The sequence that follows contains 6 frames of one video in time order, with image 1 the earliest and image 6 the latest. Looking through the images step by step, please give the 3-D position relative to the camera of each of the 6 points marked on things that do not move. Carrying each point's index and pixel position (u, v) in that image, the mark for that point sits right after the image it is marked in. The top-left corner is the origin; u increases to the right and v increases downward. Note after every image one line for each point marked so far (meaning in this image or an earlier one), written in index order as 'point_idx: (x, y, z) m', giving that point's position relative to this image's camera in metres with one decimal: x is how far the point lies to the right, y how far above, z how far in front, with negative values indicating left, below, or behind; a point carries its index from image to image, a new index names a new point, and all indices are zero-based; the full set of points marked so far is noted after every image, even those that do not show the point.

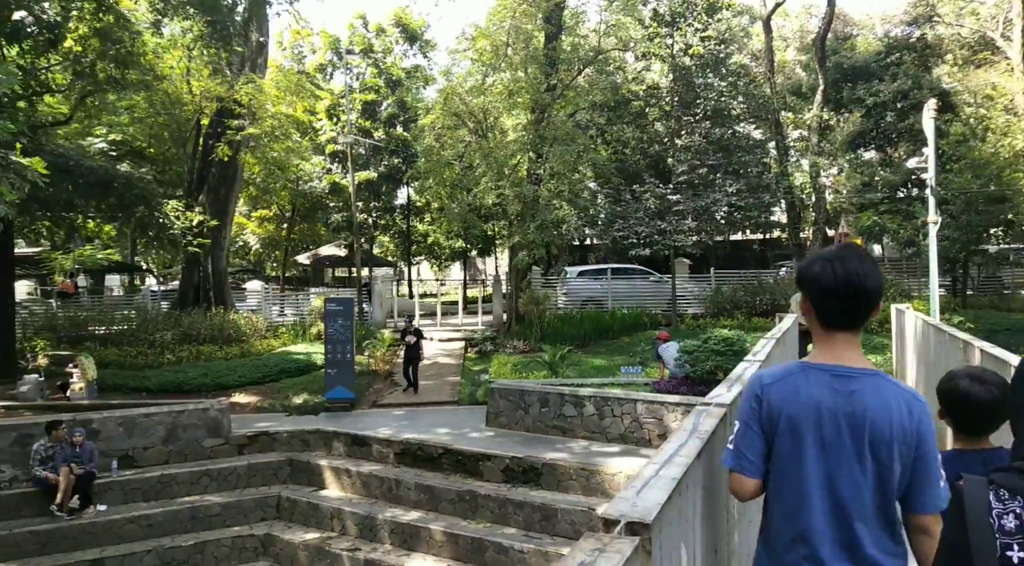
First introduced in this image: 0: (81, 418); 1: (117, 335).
0: (-5.6, -1.8, +9.8) m
1: (-8.8, -1.1, +16.8) m
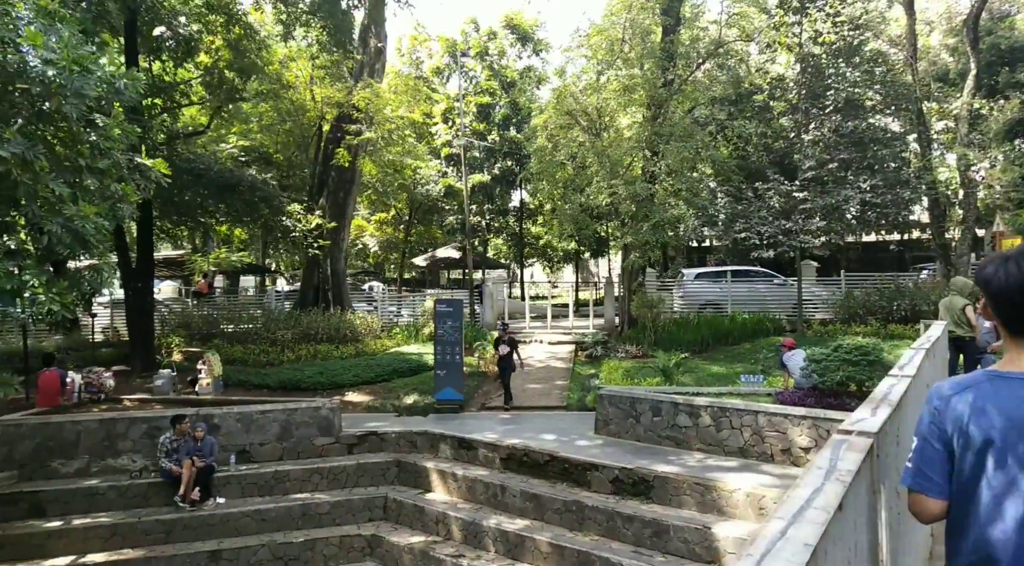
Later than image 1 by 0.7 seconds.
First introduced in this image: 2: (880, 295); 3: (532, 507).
0: (-4.2, -1.8, +10.2) m
1: (-6.3, -1.2, +17.6) m
2: (+9.4, -0.3, +19.3) m
3: (+0.2, -2.7, +9.1) m
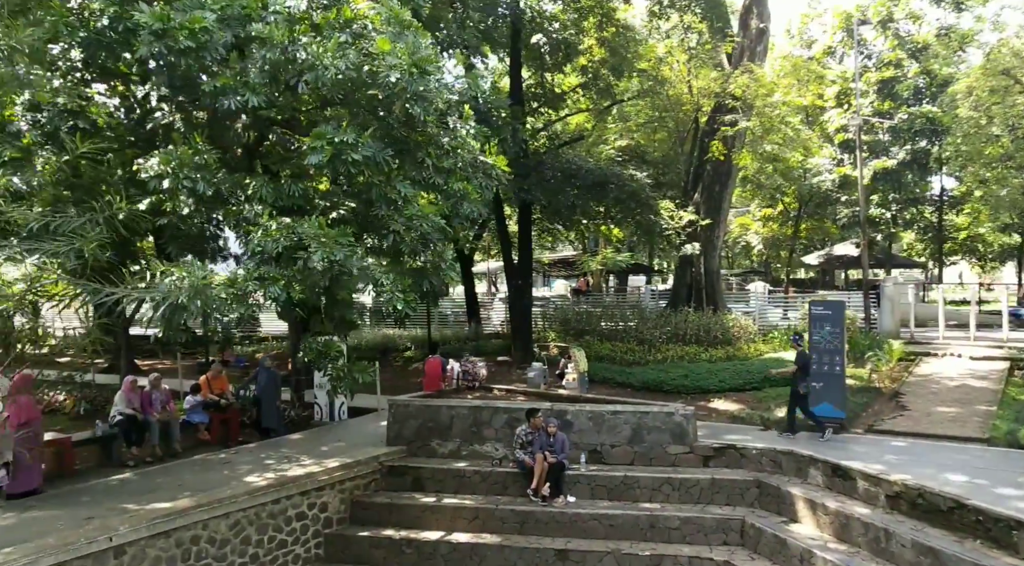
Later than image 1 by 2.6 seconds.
0: (+0.6, -1.7, +10.3) m
1: (+2.4, -1.1, +17.8) m
2: (+16.9, -0.4, +11.5) m
3: (+3.9, -2.7, +7.2) m
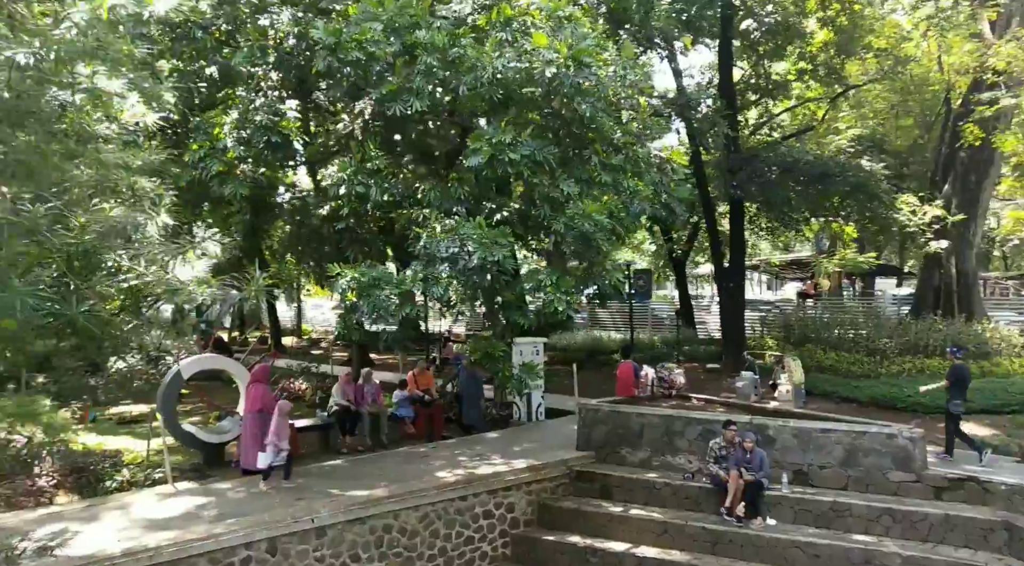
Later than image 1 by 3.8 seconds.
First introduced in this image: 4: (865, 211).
0: (+3.1, -1.7, +9.4) m
1: (+7.0, -1.2, +16.1) m
2: (+19.0, -0.4, +5.8) m
3: (+5.3, -2.7, +5.5) m
4: (+7.4, +1.5, +15.9) m
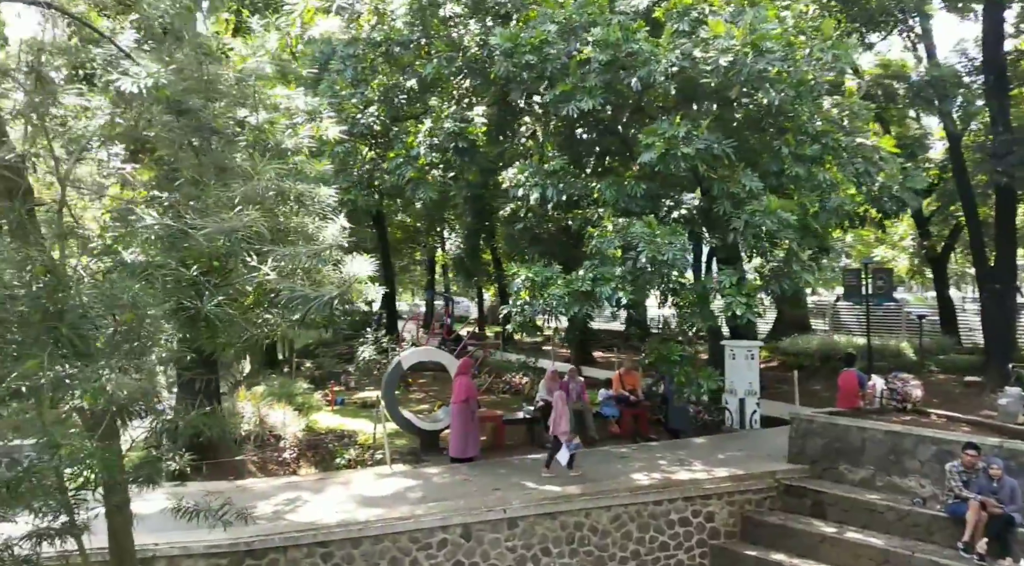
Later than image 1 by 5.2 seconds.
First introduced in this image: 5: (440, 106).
0: (+5.3, -1.8, +8.1) m
1: (+11.1, -1.2, +13.1) m
2: (+19.3, -0.5, -0.4) m
3: (+6.2, -2.7, +3.6) m
4: (+11.5, +1.5, +12.8) m
5: (-1.1, +2.5, +10.5) m
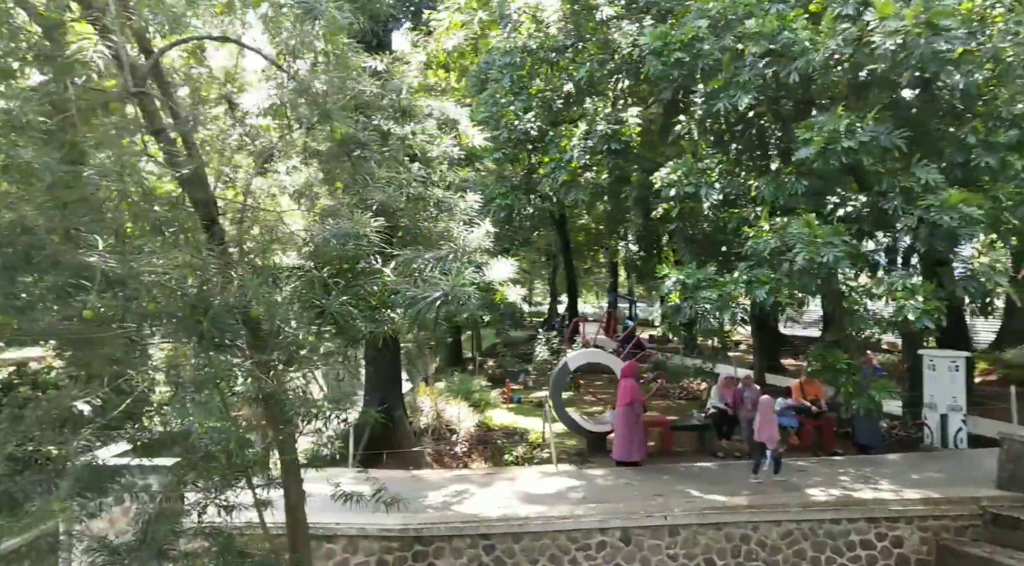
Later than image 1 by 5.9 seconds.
0: (+6.8, -1.8, +6.6) m
1: (+13.7, -1.3, +10.1) m
2: (+18.3, -0.5, -5.0) m
3: (+6.6, -2.7, +2.0) m
4: (+14.0, +1.5, +9.7) m
5: (+1.2, +2.4, +10.5) m
